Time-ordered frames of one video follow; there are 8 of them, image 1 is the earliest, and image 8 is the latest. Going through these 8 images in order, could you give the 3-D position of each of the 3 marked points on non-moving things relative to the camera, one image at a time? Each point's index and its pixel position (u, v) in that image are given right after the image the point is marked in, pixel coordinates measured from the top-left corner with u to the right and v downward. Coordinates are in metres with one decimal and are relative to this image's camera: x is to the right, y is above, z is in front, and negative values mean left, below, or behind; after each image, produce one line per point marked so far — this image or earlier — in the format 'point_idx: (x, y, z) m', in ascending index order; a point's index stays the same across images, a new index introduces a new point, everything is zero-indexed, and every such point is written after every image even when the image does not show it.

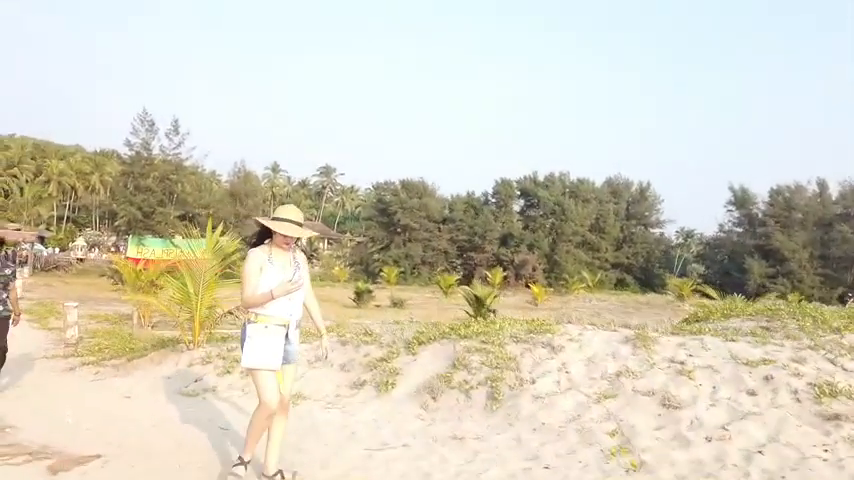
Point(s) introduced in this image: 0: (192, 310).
0: (-2.6, -0.8, +7.6) m
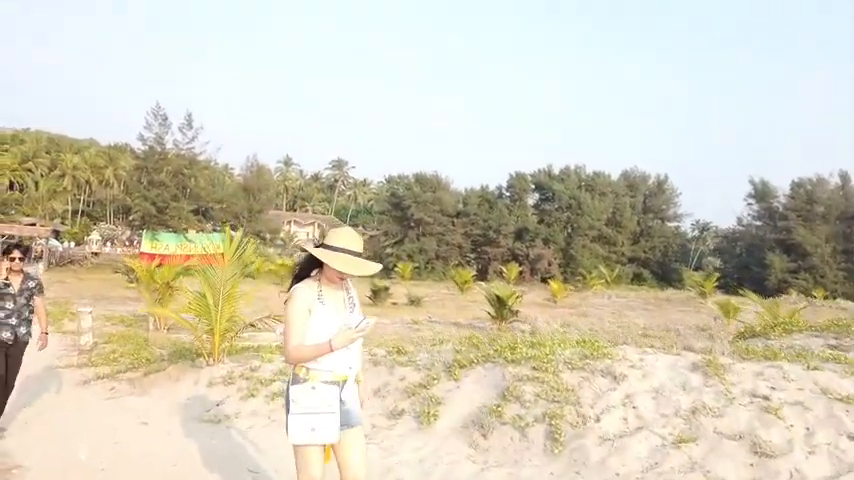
0: (-2.2, -0.9, +7.2) m
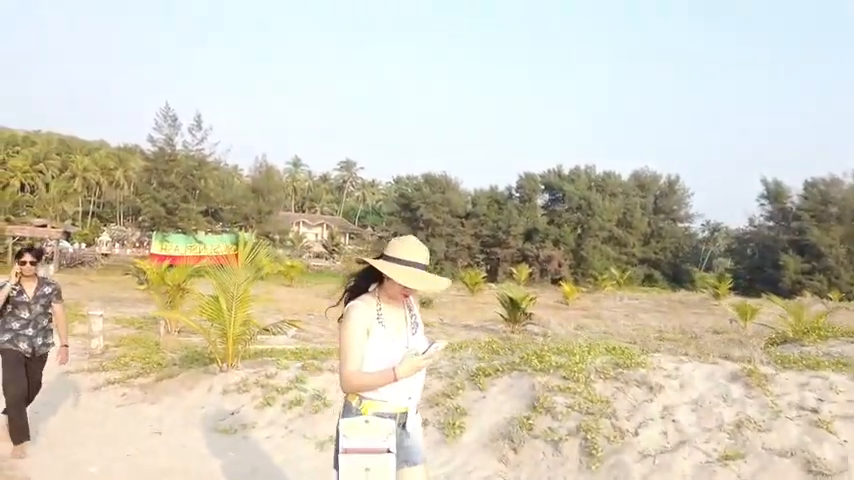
0: (-2.0, -0.9, +7.0) m
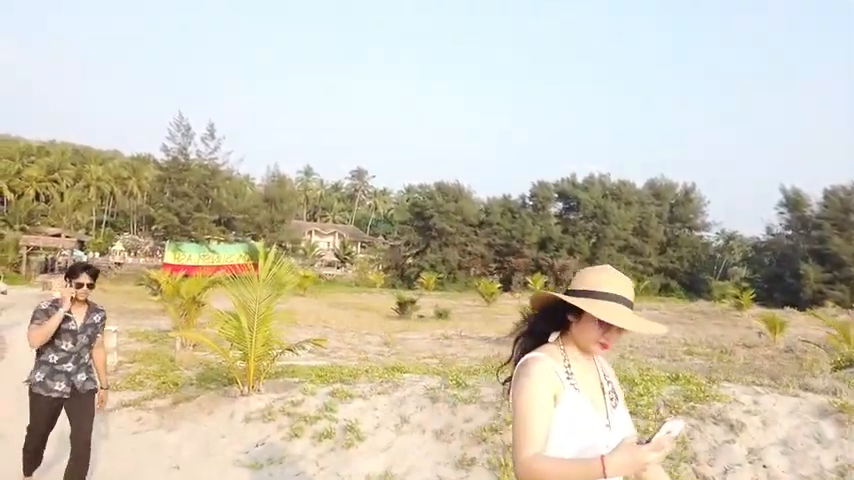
0: (-1.7, -1.0, +6.7) m
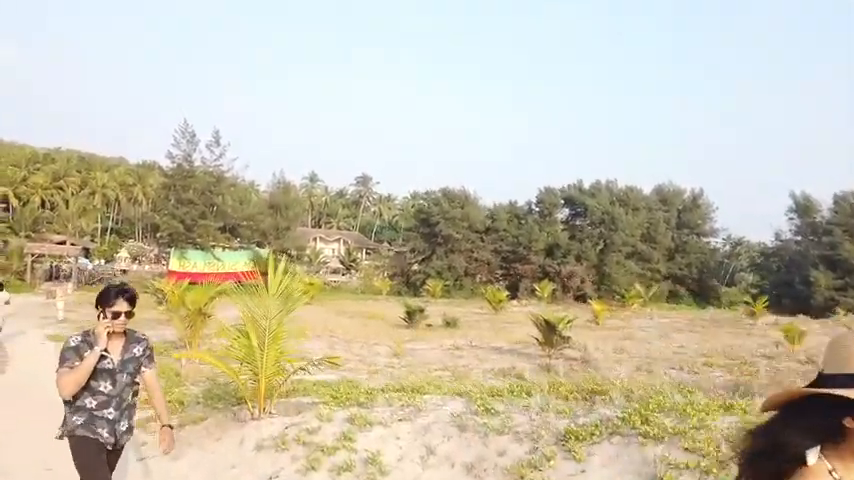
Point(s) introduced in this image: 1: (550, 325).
0: (-1.6, -1.2, +6.3) m
1: (+2.7, -1.8, +15.0) m
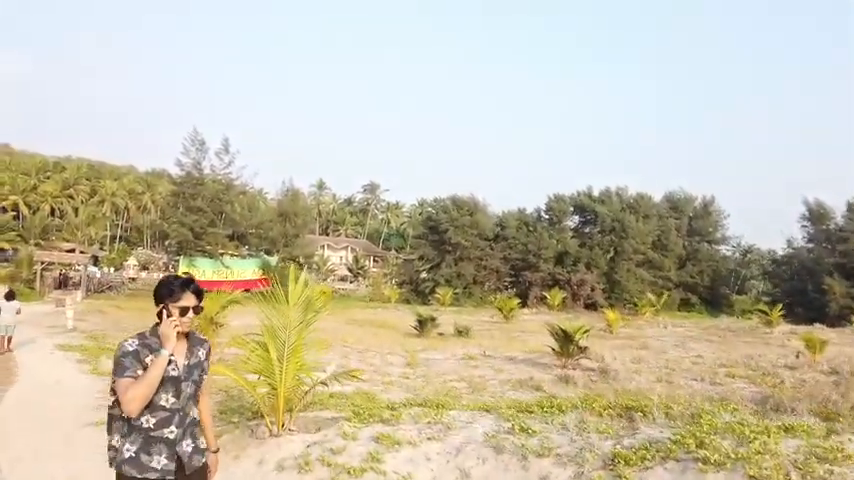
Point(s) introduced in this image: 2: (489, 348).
0: (-1.3, -1.2, +6.1) m
1: (+3.0, -2.0, +14.7) m
2: (+1.7, -3.1, +19.5) m
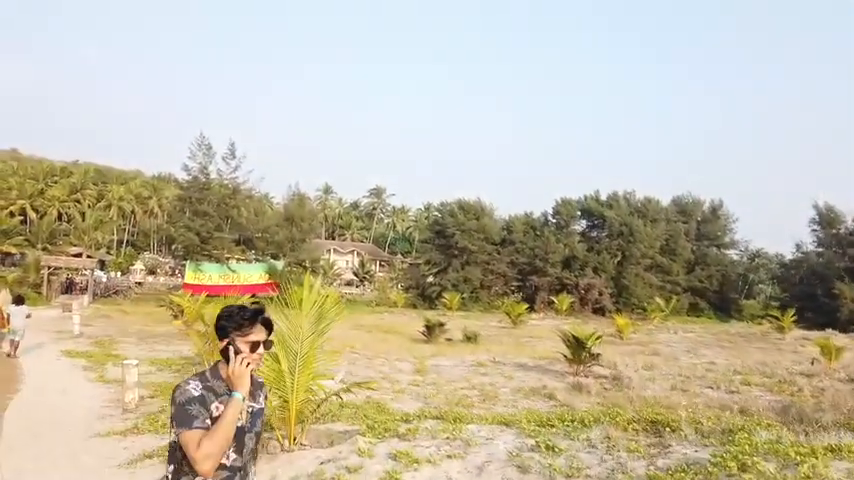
0: (-1.2, -1.3, +5.9) m
1: (+3.2, -2.1, +14.5) m
2: (+2.0, -3.2, +19.3) m
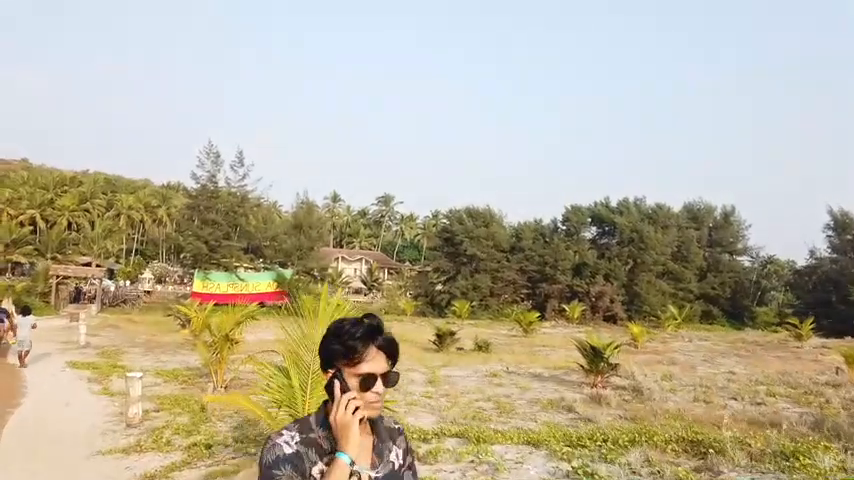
0: (-1.0, -1.4, +5.5) m
1: (+3.4, -2.3, +14.0) m
2: (+2.3, -3.4, +18.8) m
